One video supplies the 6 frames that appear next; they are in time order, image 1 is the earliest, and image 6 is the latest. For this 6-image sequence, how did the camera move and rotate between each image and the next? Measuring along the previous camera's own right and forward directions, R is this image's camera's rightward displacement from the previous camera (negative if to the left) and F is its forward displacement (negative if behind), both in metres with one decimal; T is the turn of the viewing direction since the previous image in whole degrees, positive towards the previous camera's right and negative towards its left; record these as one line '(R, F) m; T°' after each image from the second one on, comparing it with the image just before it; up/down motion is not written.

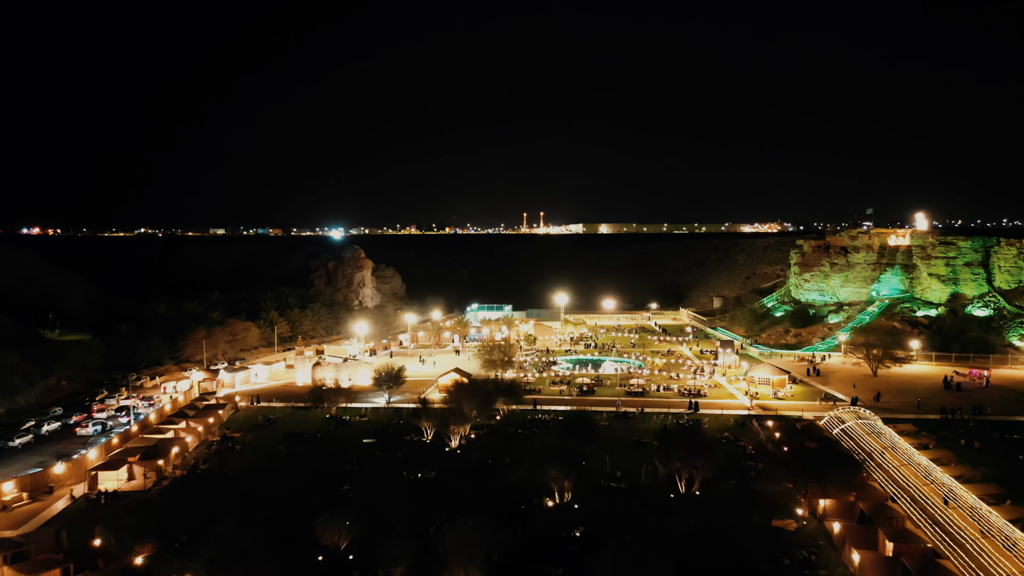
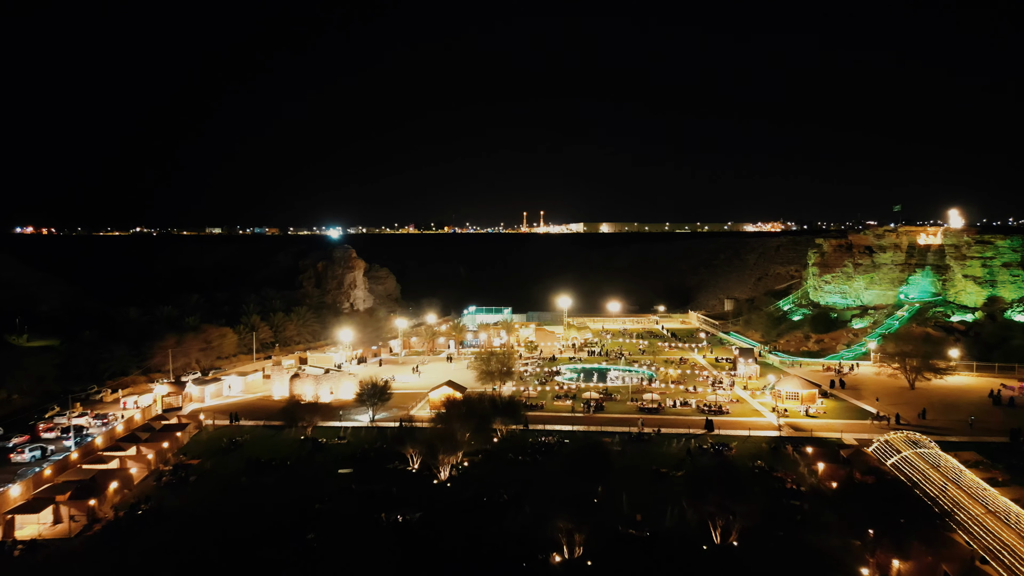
(0.0, +3.3) m; 0°
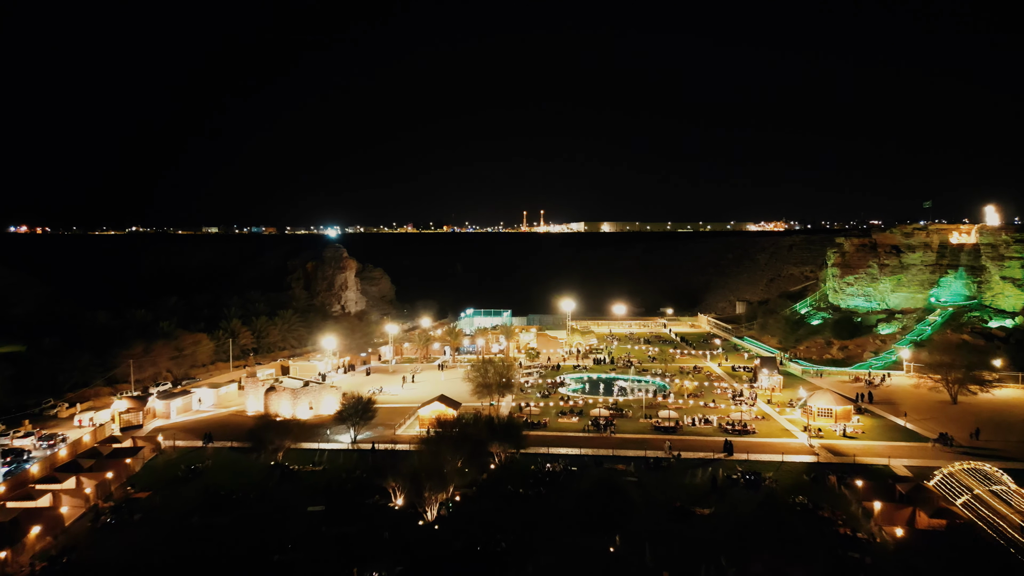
(0.0, +3.0) m; 0°
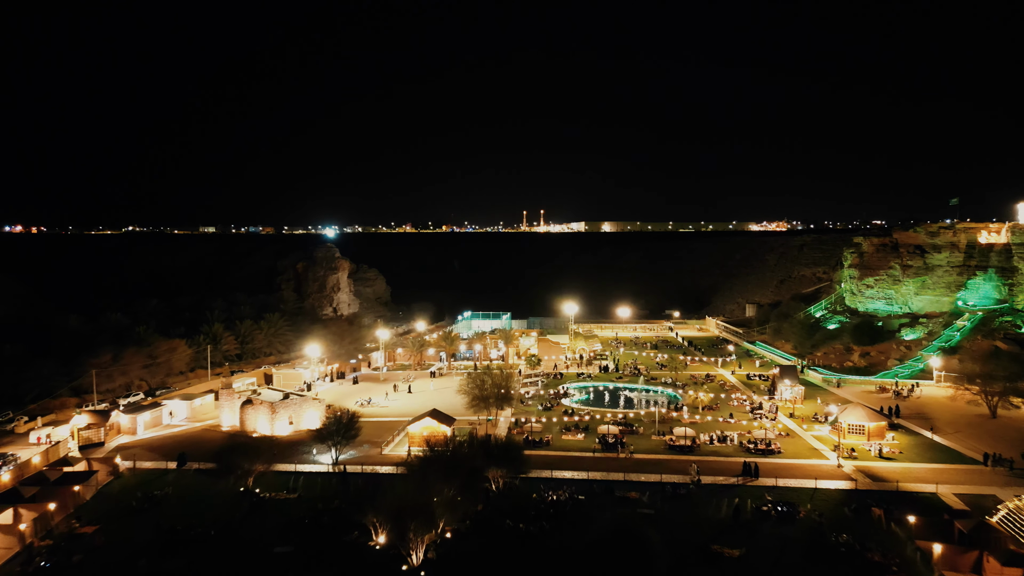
(0.0, +2.4) m; 0°
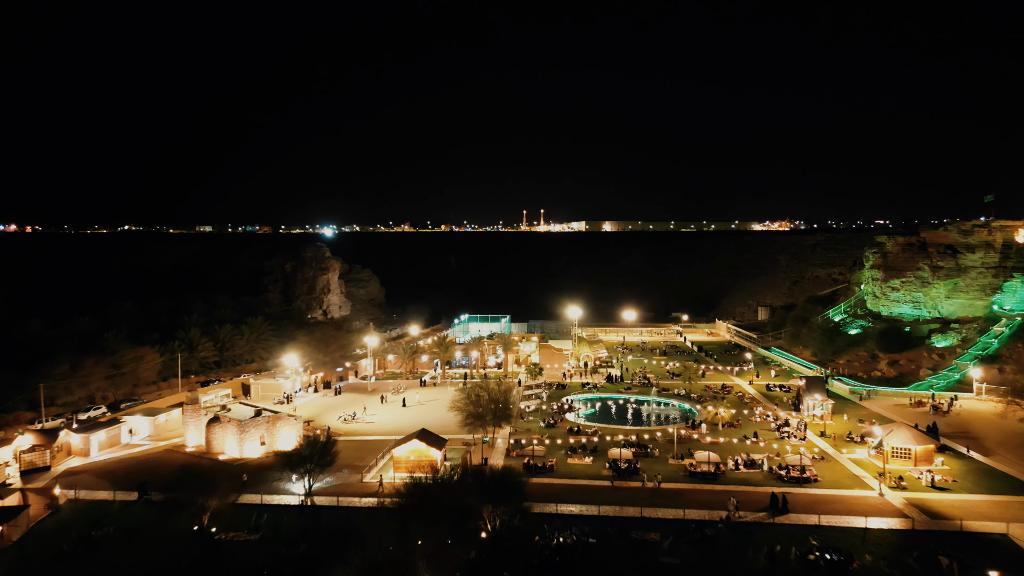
(0.0, +2.7) m; 0°
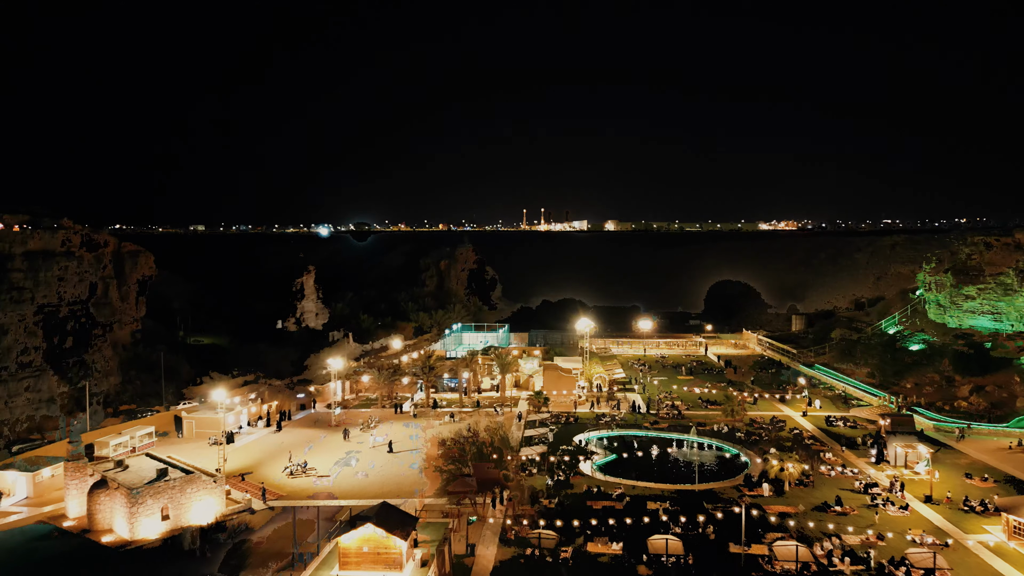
(+0.1, +6.0) m; 0°
